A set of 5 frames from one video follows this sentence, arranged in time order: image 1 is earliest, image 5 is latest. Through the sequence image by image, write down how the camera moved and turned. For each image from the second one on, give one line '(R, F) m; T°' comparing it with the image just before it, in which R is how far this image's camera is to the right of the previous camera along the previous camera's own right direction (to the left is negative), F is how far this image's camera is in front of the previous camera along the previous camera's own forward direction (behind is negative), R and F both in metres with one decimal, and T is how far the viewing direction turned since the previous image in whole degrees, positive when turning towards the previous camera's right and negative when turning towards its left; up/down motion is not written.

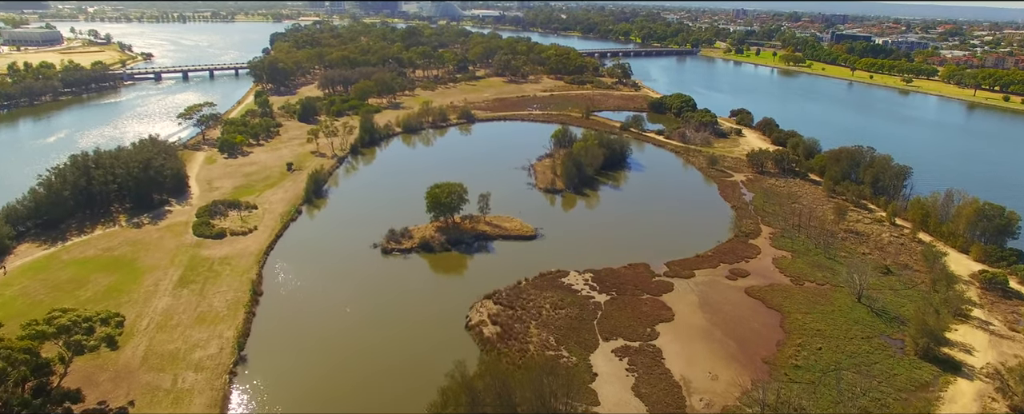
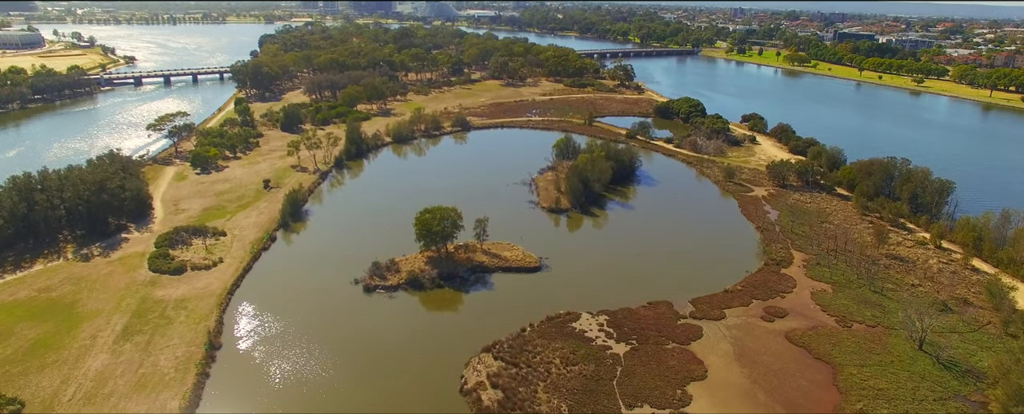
(-0.2, +3.1) m; 0°
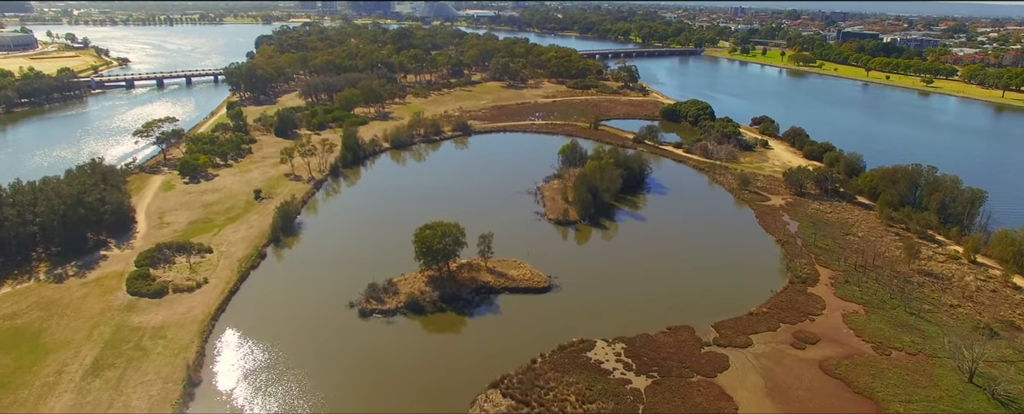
(-0.3, +1.6) m; 0°
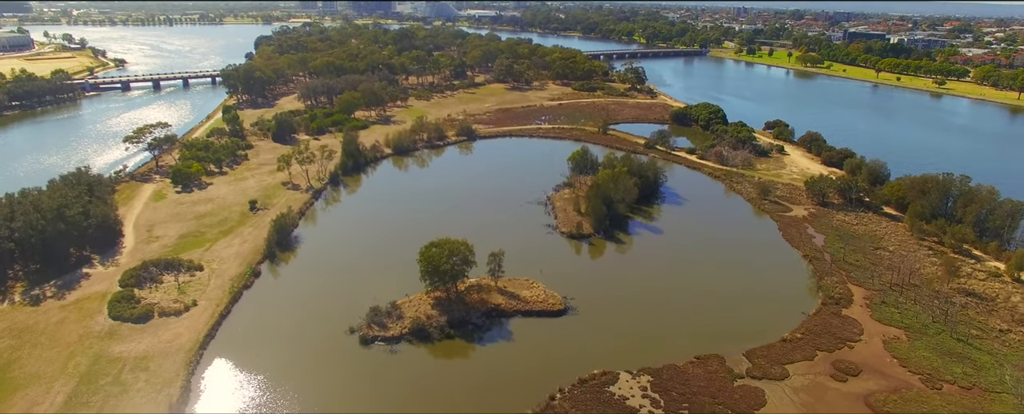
(-0.4, +1.5) m; 0°
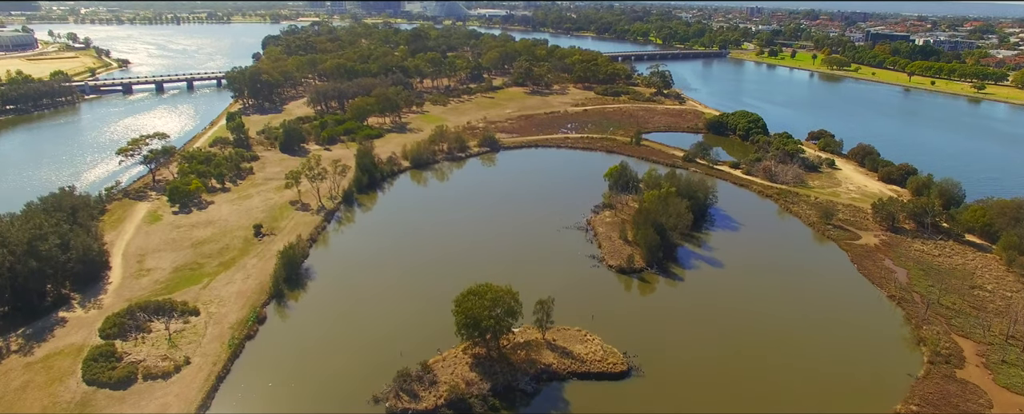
(-1.4, +3.2) m; -1°
